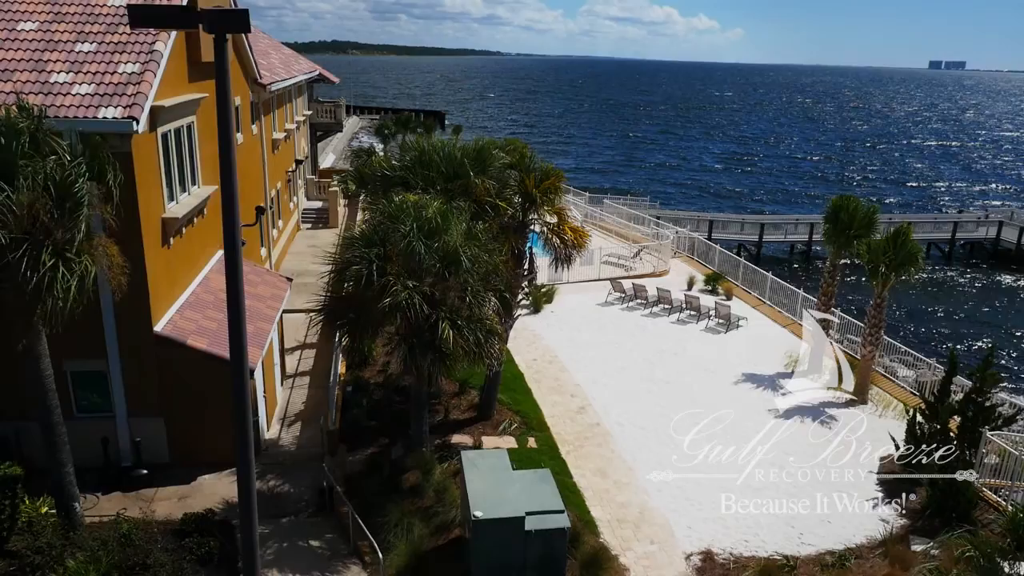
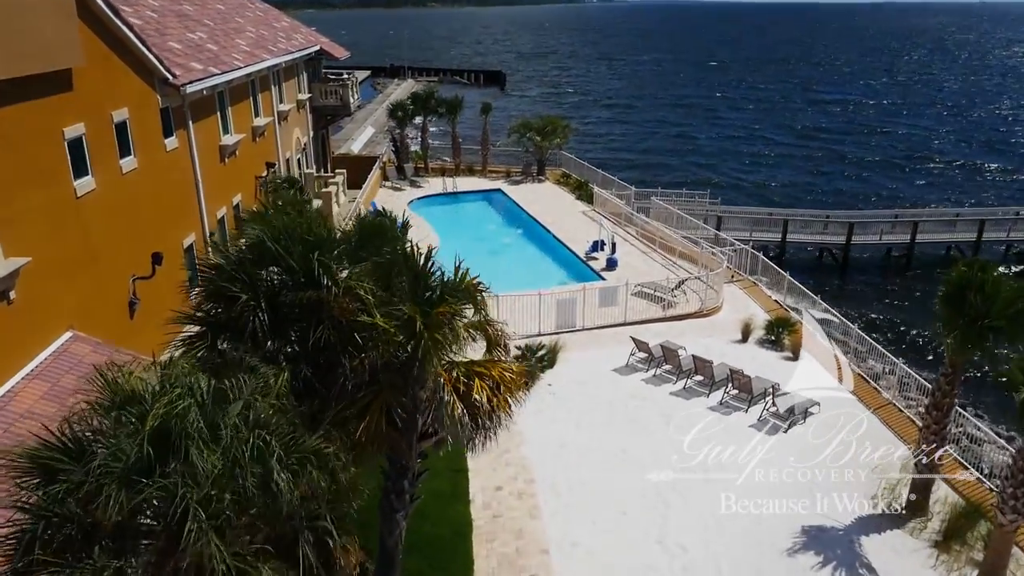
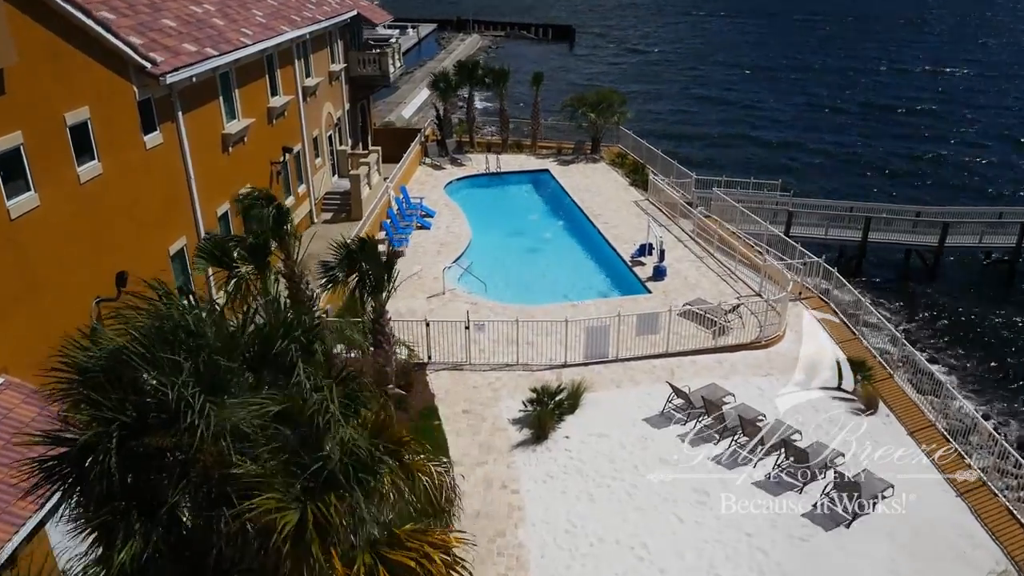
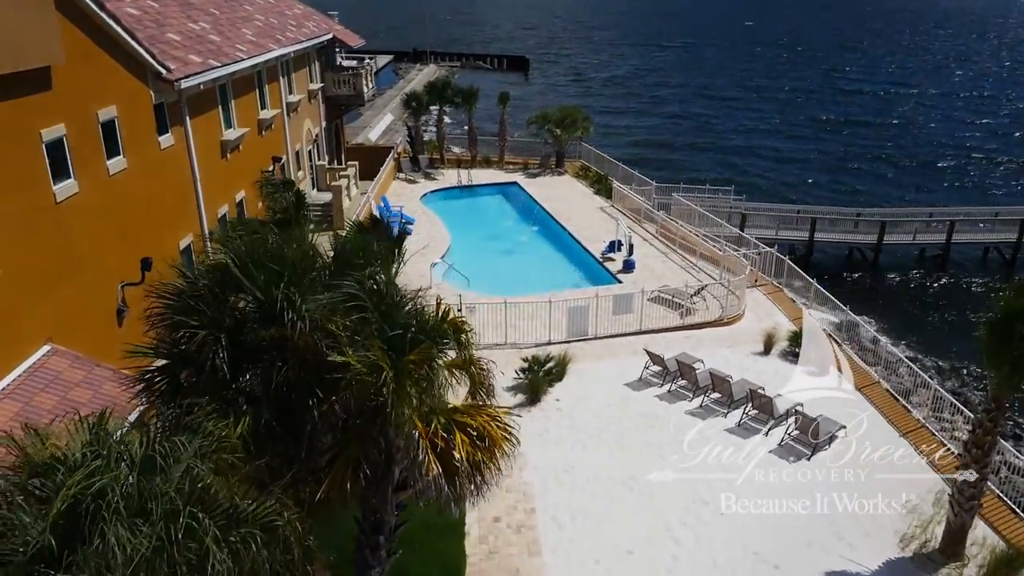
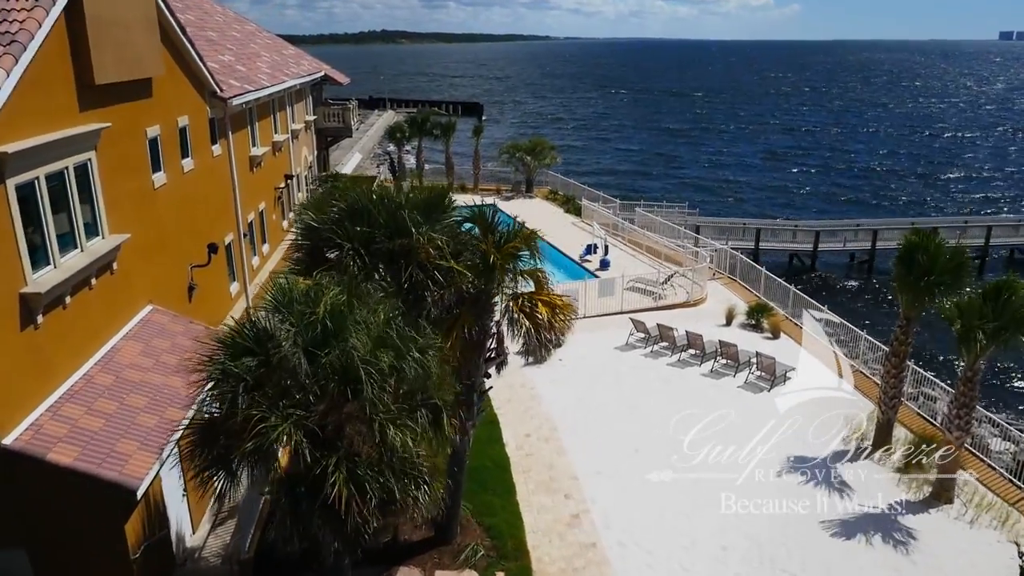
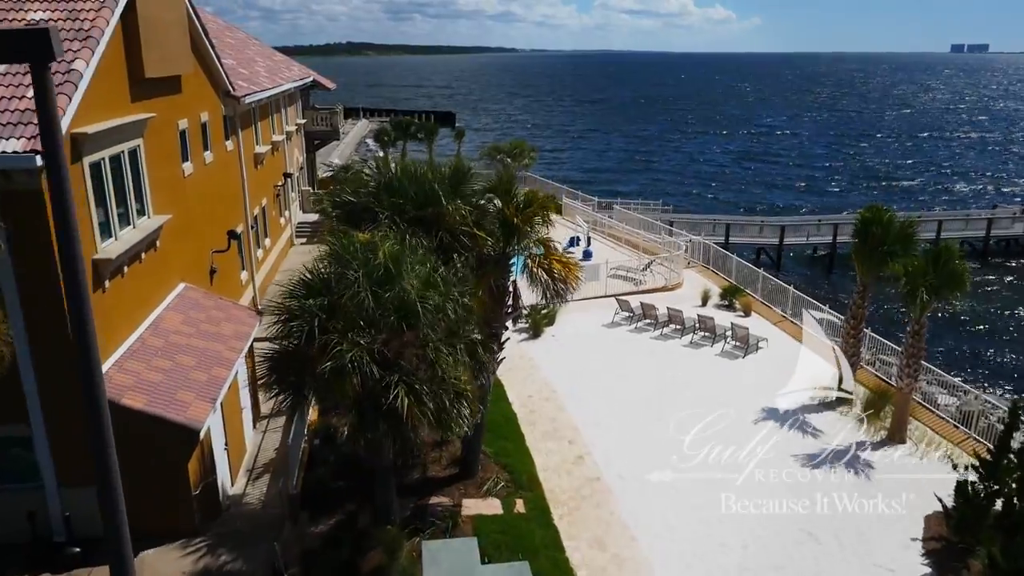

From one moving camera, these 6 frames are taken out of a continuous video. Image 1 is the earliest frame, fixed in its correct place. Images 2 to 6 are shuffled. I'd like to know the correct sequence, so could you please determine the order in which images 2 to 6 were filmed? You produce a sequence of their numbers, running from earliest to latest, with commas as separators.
6, 5, 2, 4, 3
